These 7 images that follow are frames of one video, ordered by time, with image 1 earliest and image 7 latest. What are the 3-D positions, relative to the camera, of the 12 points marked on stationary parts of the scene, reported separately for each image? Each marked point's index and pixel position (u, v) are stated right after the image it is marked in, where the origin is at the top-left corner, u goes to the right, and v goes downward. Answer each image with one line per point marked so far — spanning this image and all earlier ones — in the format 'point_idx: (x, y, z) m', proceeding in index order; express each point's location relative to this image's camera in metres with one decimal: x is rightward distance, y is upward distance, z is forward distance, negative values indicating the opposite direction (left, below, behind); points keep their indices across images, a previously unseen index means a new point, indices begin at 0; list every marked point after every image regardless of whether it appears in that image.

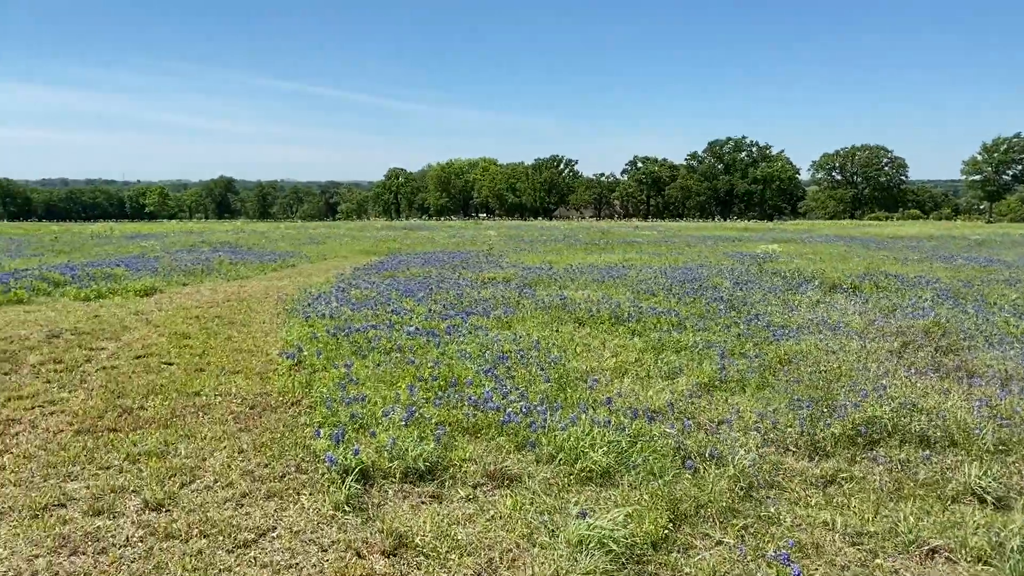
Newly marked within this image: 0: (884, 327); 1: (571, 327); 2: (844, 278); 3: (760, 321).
0: (+3.7, -0.4, +8.4) m
1: (+0.6, -0.4, +9.2) m
2: (+5.5, +0.2, +14.4) m
3: (+2.7, -0.4, +9.2) m
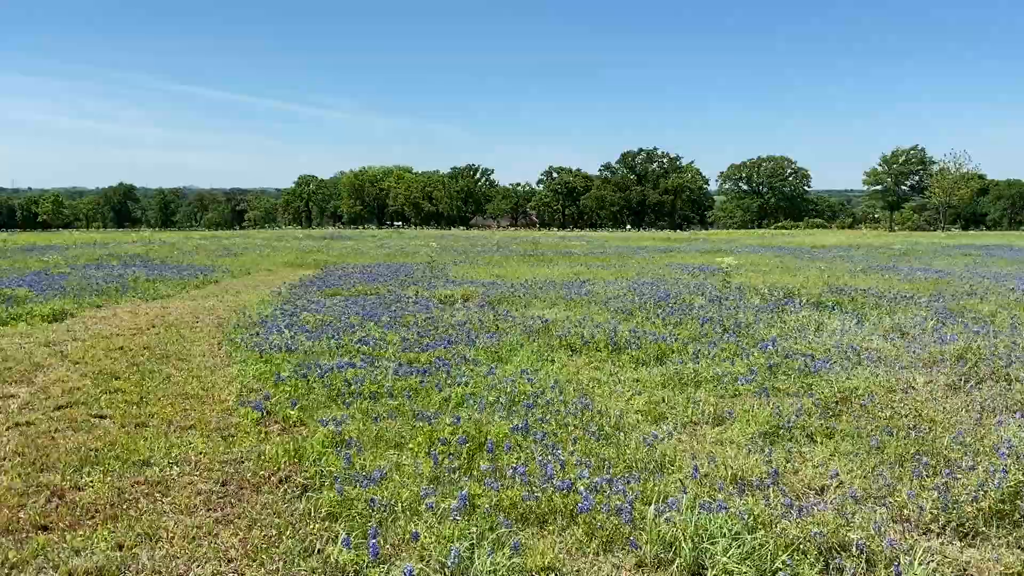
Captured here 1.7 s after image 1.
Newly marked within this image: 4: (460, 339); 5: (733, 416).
0: (+3.6, -0.6, +7.7) m
1: (+0.5, -0.7, +8.1) m
2: (+4.8, -0.1, +13.8) m
3: (+2.5, -0.6, +8.3) m
4: (-0.5, -0.5, +8.5) m
5: (+1.5, -0.9, +5.9) m
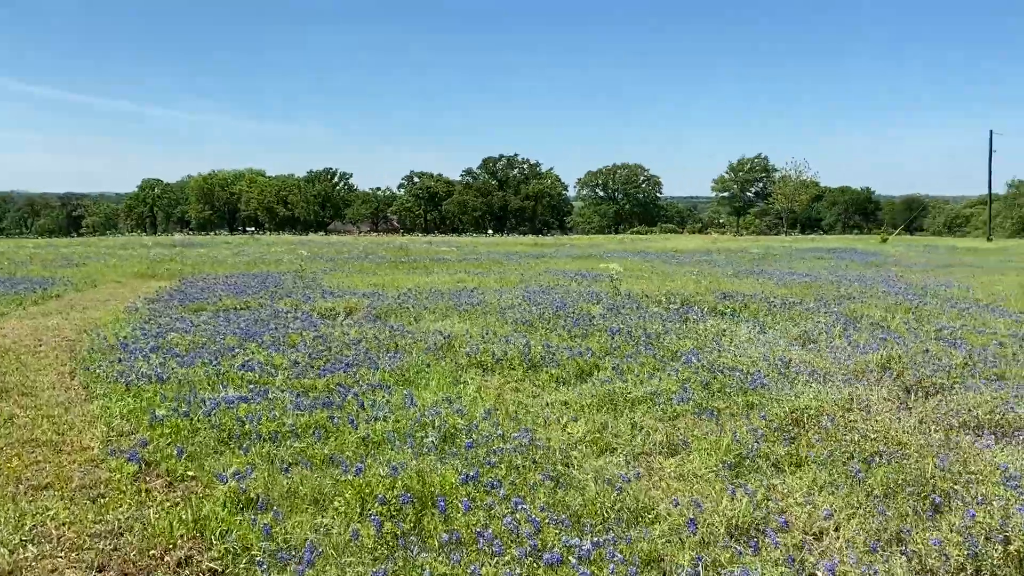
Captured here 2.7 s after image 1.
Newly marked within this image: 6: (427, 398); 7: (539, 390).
0: (+2.9, -0.7, +7.4) m
1: (-0.2, -0.8, +7.4) m
2: (+3.1, -0.2, +13.7) m
3: (+1.7, -0.7, +7.9) m
4: (-1.3, -0.7, +7.6) m
5: (+1.1, -1.0, +5.4) m
6: (-0.6, -0.8, +6.2) m
7: (+0.2, -0.8, +7.1) m
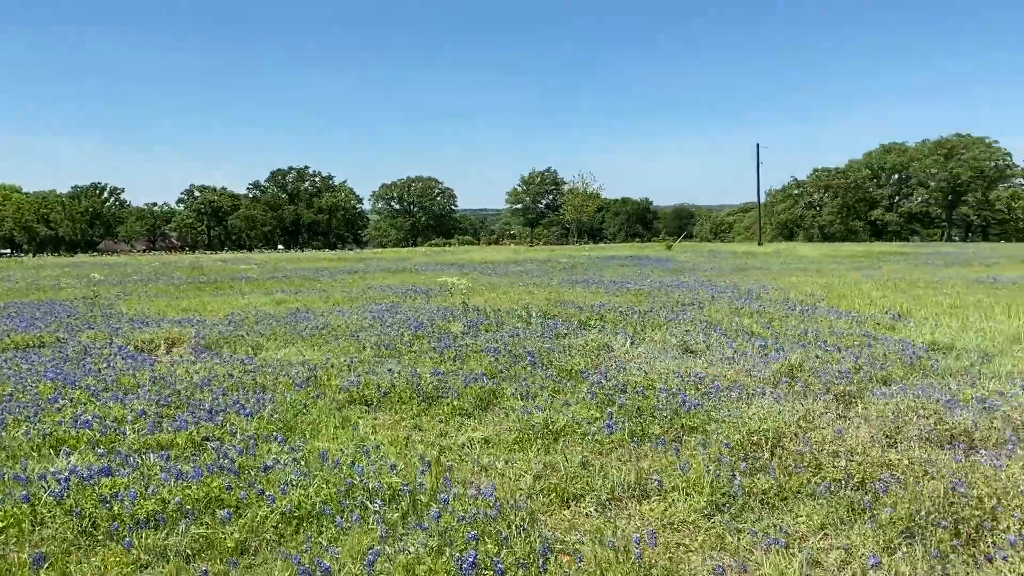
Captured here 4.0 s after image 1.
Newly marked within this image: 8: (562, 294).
0: (+2.0, -0.7, +7.2) m
1: (-1.0, -1.0, +6.4) m
2: (+0.7, -0.4, +13.3) m
3: (+0.8, -0.8, +7.4) m
4: (-2.1, -0.9, +6.3) m
5: (+0.8, -1.1, +4.8) m
6: (-1.1, -1.0, +5.2) m
7: (-0.4, -1.0, +6.2) m
8: (+1.0, -0.2, +17.6) m
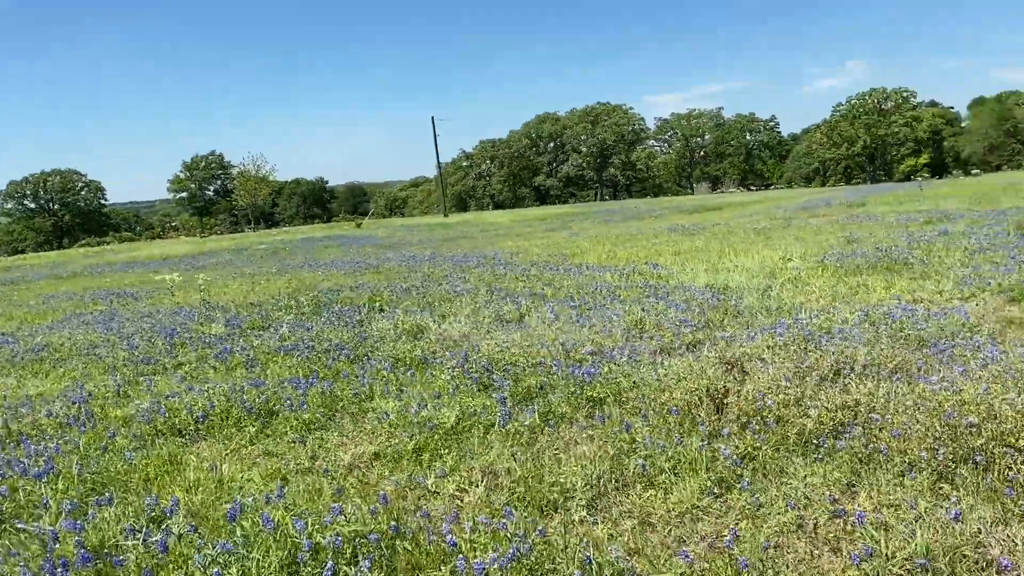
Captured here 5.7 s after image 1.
0: (+0.8, -0.4, +6.8) m
1: (-1.7, -0.9, +5.0) m
2: (-2.6, -0.1, +12.0) m
3: (-0.4, -0.6, +6.5) m
4: (-2.7, -1.0, +4.6) m
5: (+0.5, -0.9, +4.1) m
6: (-1.3, -0.9, +3.9) m
7: (-1.1, -0.9, +5.1) m
8: (-3.9, +0.1, +16.1) m
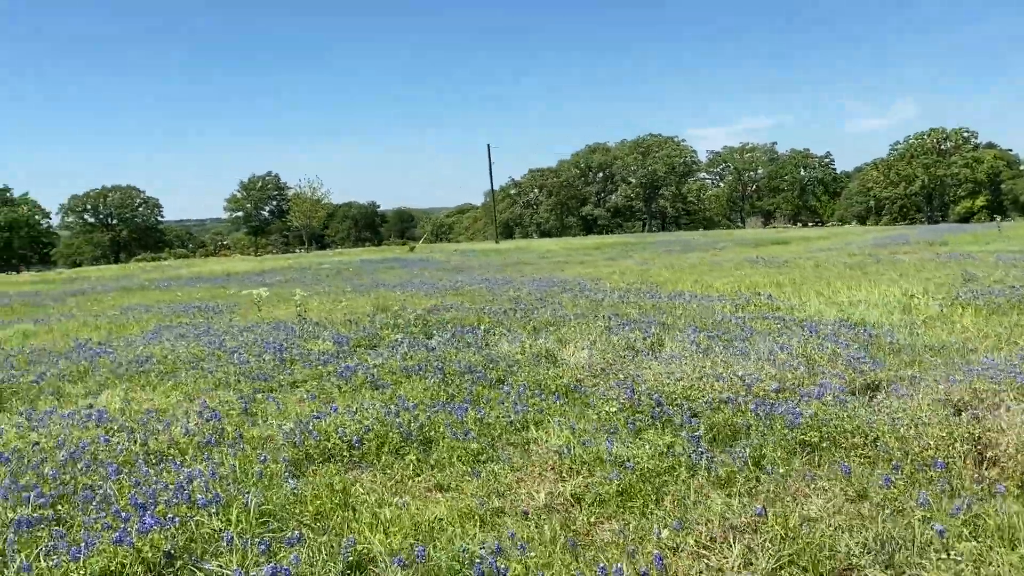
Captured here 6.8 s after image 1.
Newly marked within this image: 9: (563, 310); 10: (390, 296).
0: (+2.0, -0.6, +6.1) m
1: (-0.6, -1.0, +4.5) m
2: (-1.1, -0.4, +11.5) m
3: (+0.8, -0.7, +5.9) m
4: (-1.6, -1.0, +4.1) m
5: (+1.6, -1.0, +3.5) m
6: (-0.3, -1.0, +3.3) m
7: (0.0, -1.0, +4.5) m
8: (-2.2, -0.2, +15.7) m
9: (+0.8, -0.3, +12.1) m
10: (-2.4, -0.2, +17.6) m
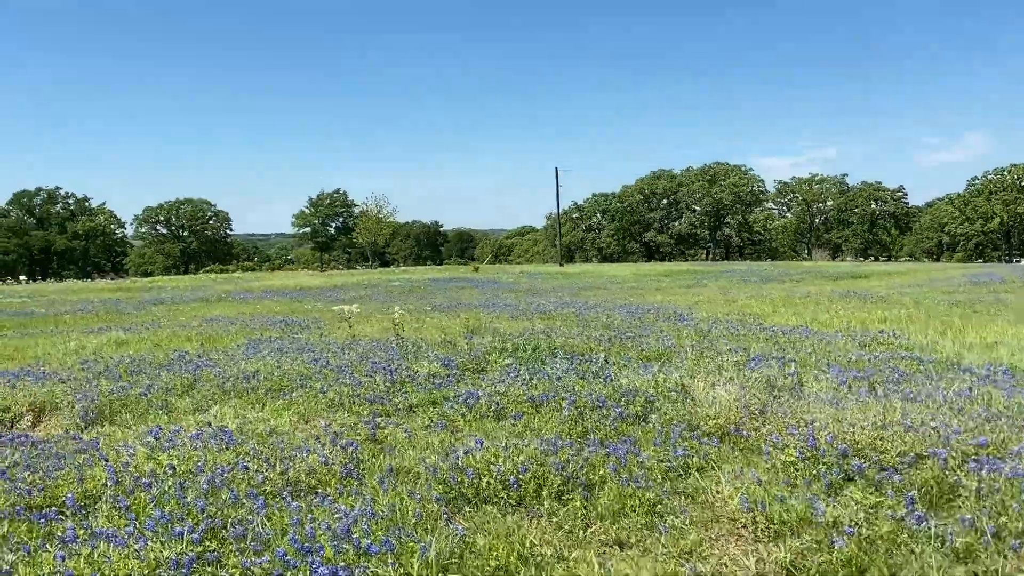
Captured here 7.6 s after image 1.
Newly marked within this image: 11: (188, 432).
0: (+3.0, -0.9, +5.5) m
1: (+0.3, -1.1, +4.0) m
2: (+0.2, -0.7, +11.1) m
3: (+1.8, -0.9, +5.3) m
4: (-0.8, -1.1, +3.6) m
5: (+2.4, -1.1, +2.8) m
6: (+0.5, -1.1, +2.7) m
7: (+0.9, -1.1, +3.9) m
8: (-0.6, -0.6, +15.3) m
9: (+2.2, -0.7, +11.5) m
10: (-0.6, -0.6, +17.2) m
11: (-2.4, -1.0, +6.2) m
